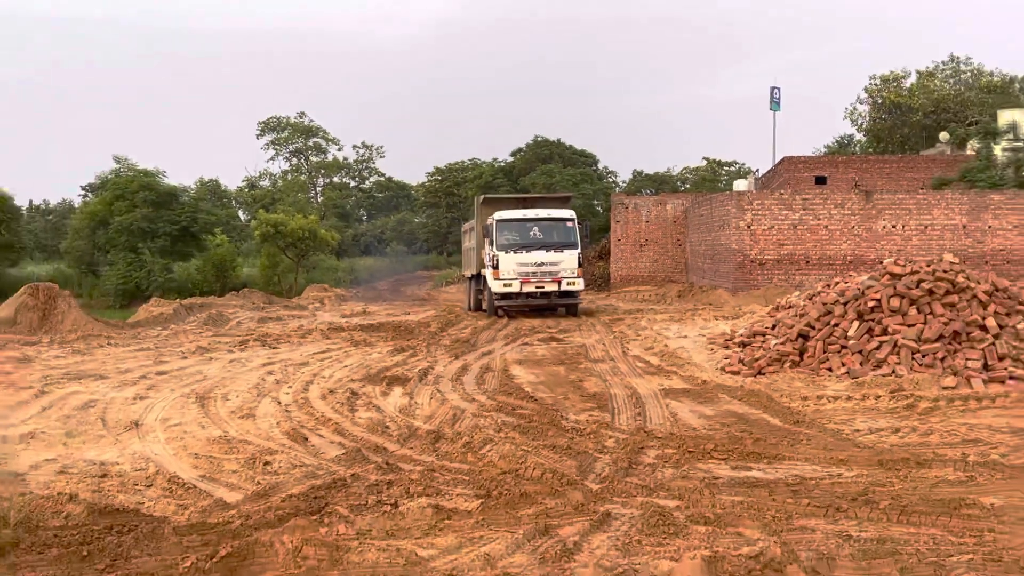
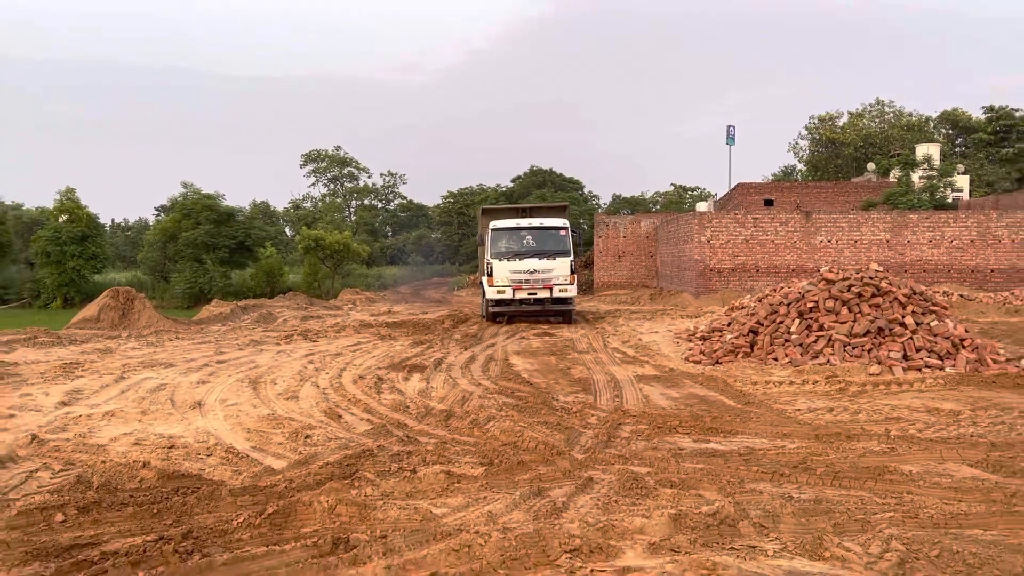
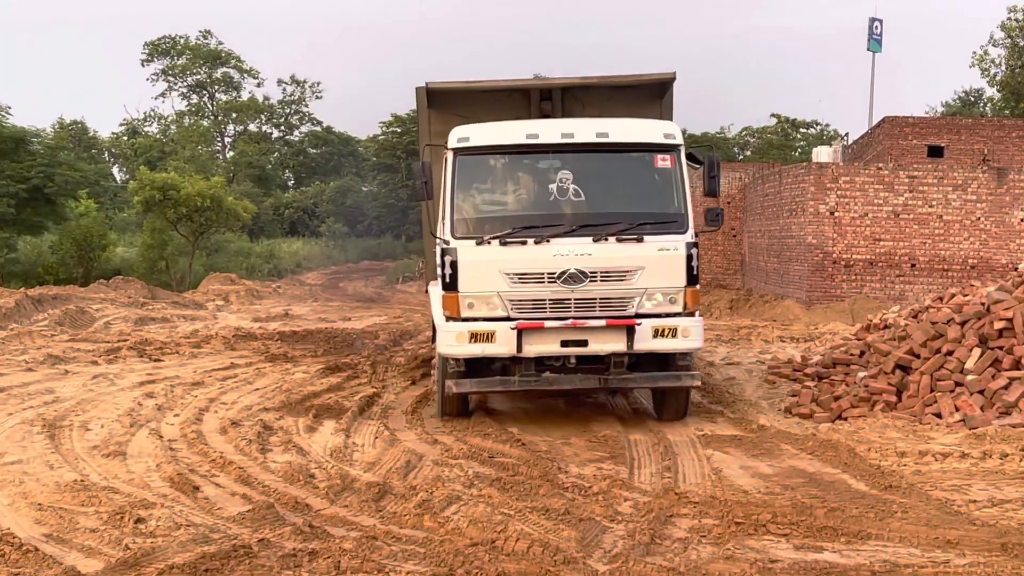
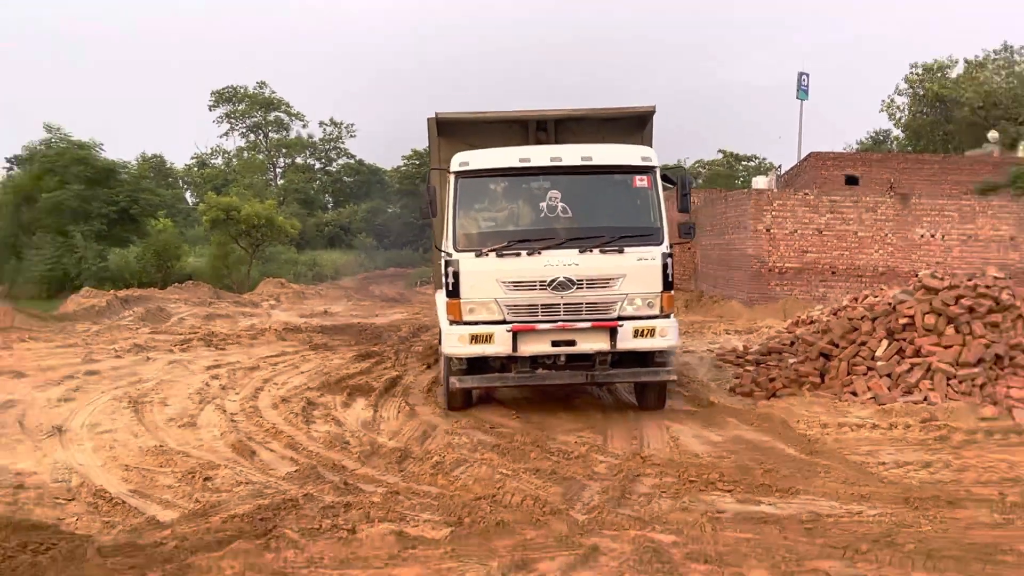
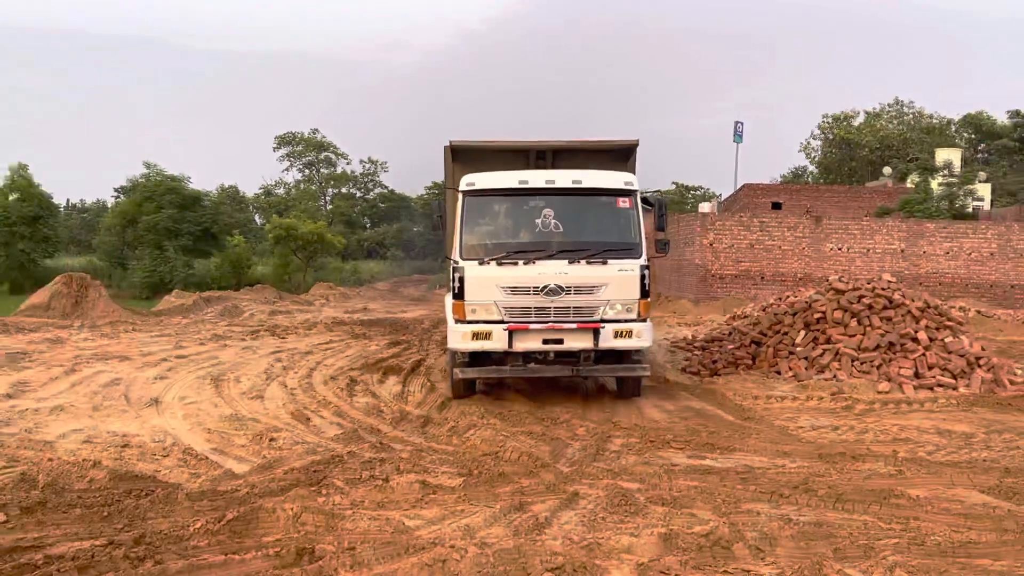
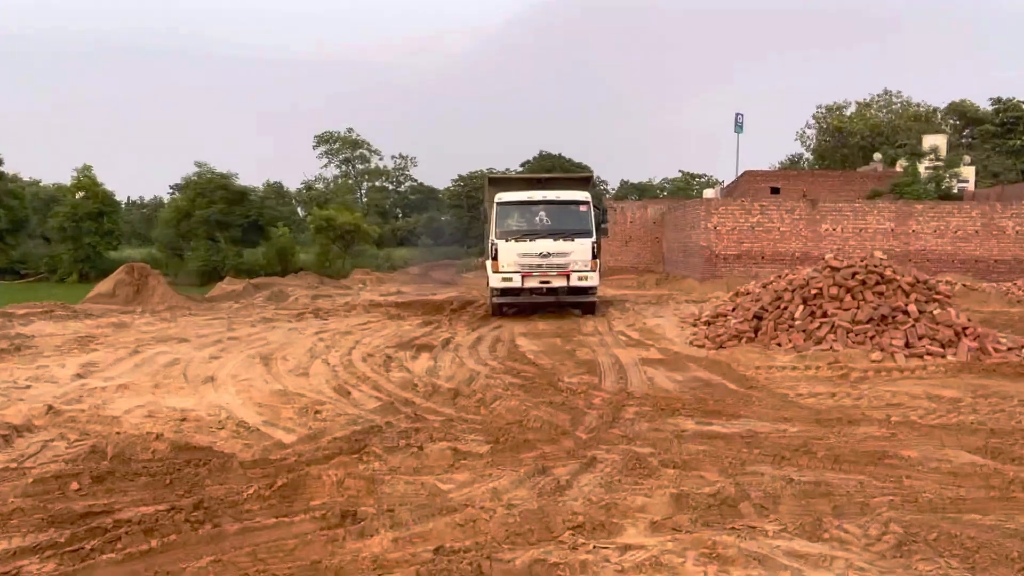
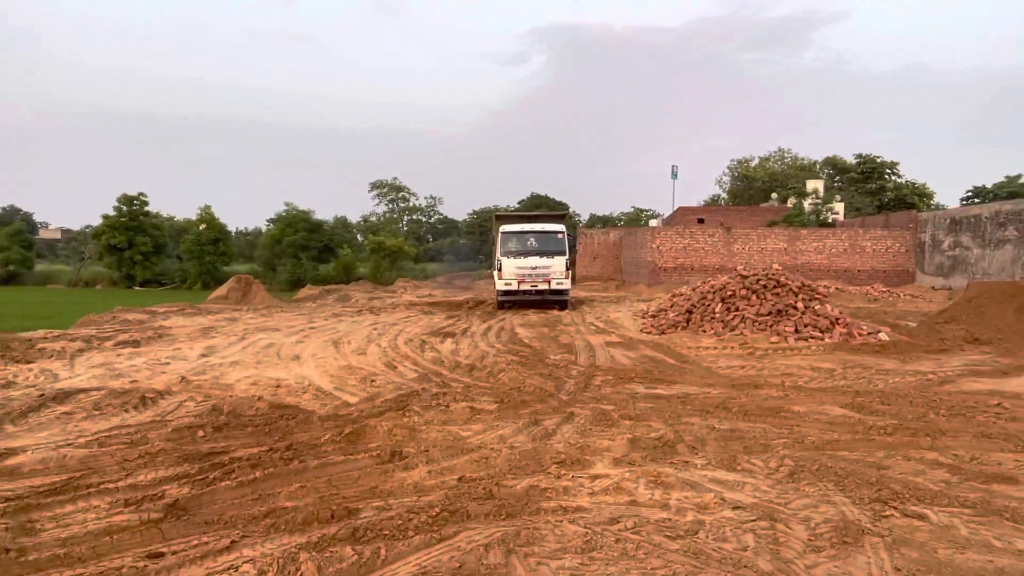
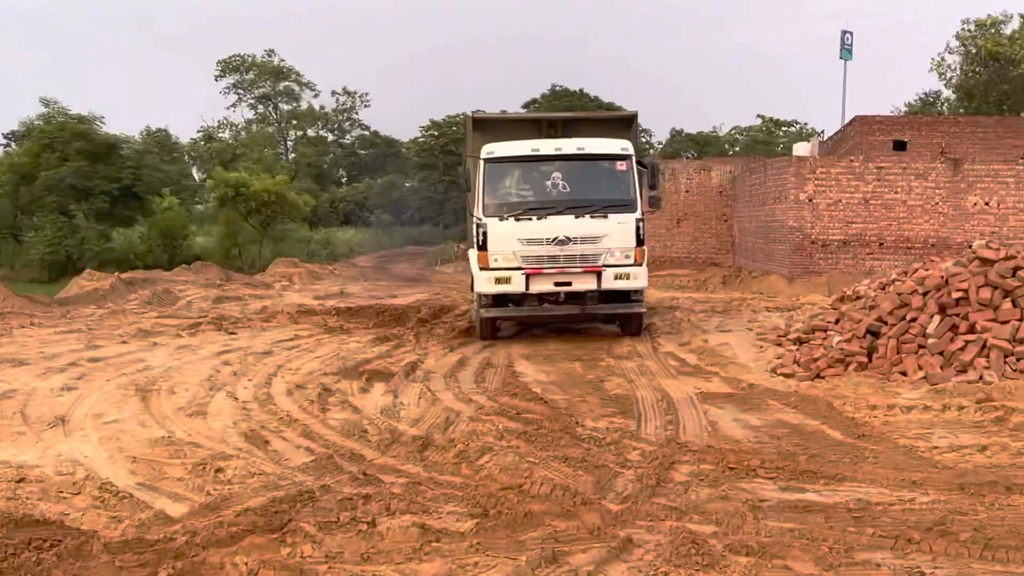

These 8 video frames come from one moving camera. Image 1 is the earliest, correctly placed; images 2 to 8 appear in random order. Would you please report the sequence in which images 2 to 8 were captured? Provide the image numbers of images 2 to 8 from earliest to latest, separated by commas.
2, 7, 6, 8, 3, 4, 5
